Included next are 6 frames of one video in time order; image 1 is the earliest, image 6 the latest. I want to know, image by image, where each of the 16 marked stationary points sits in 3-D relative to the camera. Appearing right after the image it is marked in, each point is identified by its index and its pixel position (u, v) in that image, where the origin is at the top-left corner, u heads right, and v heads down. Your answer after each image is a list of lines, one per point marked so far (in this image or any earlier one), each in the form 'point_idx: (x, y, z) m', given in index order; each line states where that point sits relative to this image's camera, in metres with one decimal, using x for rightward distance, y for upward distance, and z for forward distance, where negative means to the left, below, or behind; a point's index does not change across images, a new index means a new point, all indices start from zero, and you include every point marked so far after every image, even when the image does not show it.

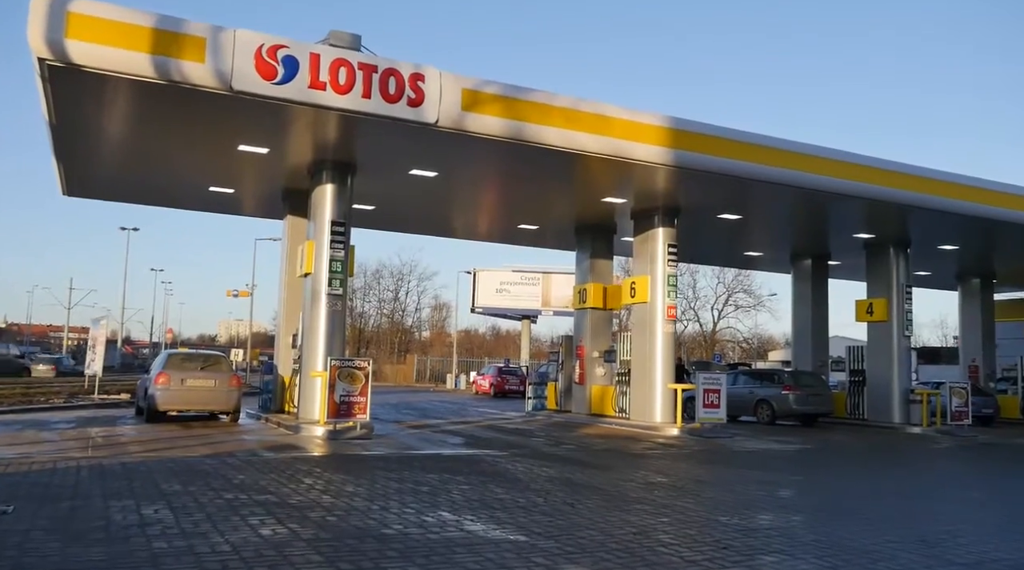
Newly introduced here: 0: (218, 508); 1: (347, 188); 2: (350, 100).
0: (-2.1, -1.6, +6.4) m
1: (-3.0, +1.7, +15.9) m
2: (-2.3, +2.6, +12.3) m
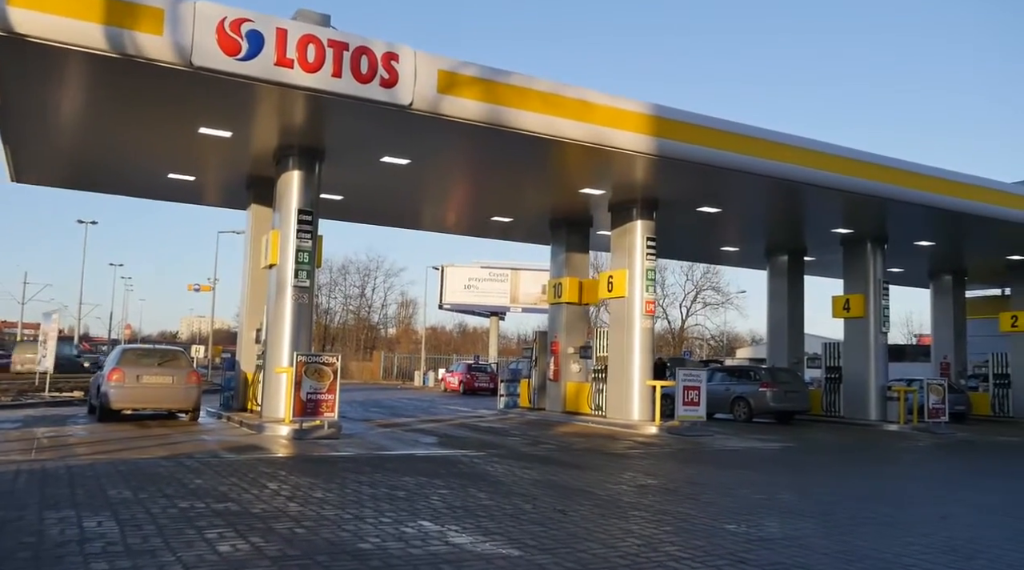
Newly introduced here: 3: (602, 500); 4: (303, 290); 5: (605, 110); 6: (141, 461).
0: (-2.2, -1.5, +5.7) m
1: (-3.4, +1.9, +15.2) m
2: (-2.6, +2.7, +11.6) m
3: (+0.8, -1.8, +7.4) m
4: (-3.5, -0.1, +14.8) m
5: (+1.5, +2.8, +14.1) m
6: (-3.8, -1.8, +9.0) m
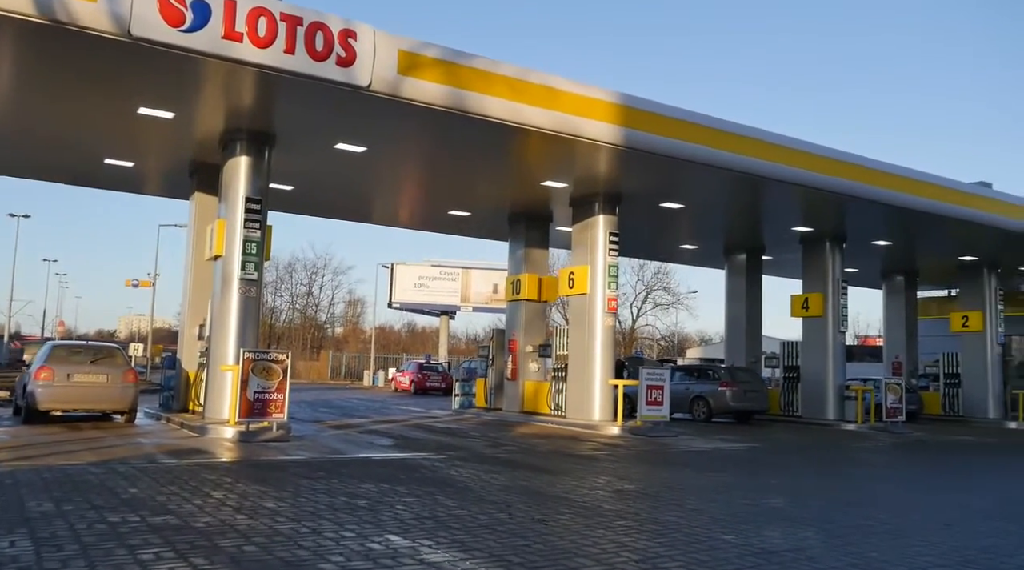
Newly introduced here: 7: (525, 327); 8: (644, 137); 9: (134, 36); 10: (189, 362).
0: (-2.3, -1.4, +5.0) m
1: (-4.0, +2.0, +14.3) m
2: (-3.0, +2.8, +10.8) m
3: (+0.5, -1.7, +6.8) m
4: (-4.1, 0.0, +14.0) m
5: (+0.9, +2.8, +13.5) m
6: (-4.1, -1.7, +8.1) m
7: (+0.3, -0.9, +19.6) m
8: (+2.1, +2.4, +14.3) m
9: (-4.3, +2.8, +10.0) m
10: (-5.9, -1.4, +16.2) m
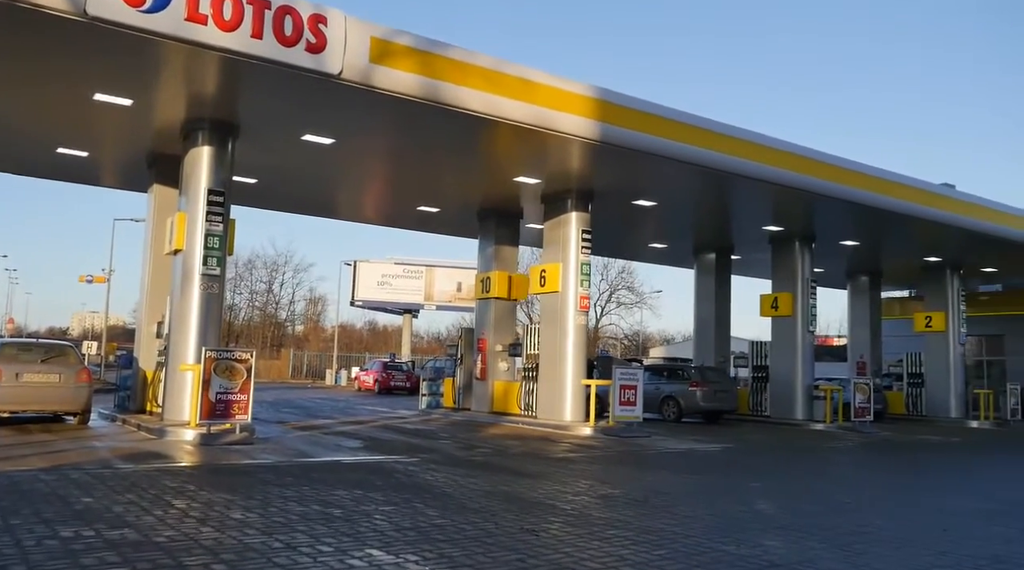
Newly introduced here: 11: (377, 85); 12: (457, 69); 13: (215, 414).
0: (-2.3, -1.4, +4.5) m
1: (-4.4, +2.1, +13.8) m
2: (-3.2, +2.9, +10.3) m
3: (+0.4, -1.7, +6.5) m
4: (-4.6, +0.1, +13.4) m
5: (+0.5, +2.9, +13.2) m
6: (-4.2, -1.6, +7.6) m
7: (-0.4, -0.9, +19.3) m
8: (+1.7, +2.4, +14.0) m
9: (-4.5, +2.9, +9.4) m
10: (-6.4, -1.3, +15.6) m
11: (-1.7, +2.6, +11.4) m
12: (-0.8, +3.0, +12.1) m
13: (-4.0, -1.8, +12.0) m
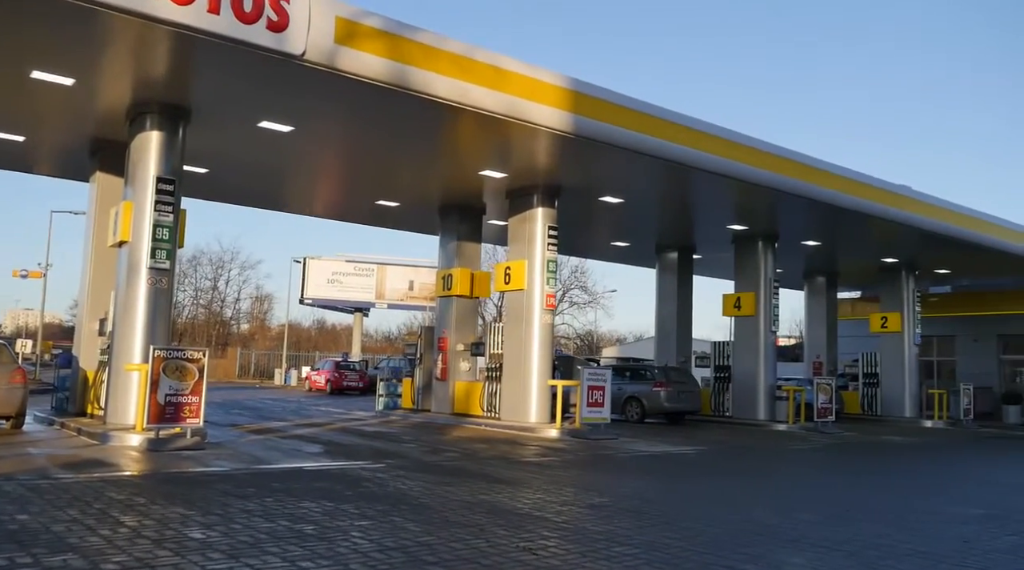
0: (-2.3, -1.3, +3.8) m
1: (-4.9, +2.1, +12.9) m
2: (-3.5, +2.9, +9.6) m
3: (+0.4, -1.7, +5.9) m
4: (-5.0, +0.2, +12.6) m
5: (+0.1, +2.9, +12.6) m
6: (-4.4, -1.5, +6.8) m
7: (-1.2, -0.8, +18.7) m
8: (+1.2, +2.5, +13.5) m
9: (-4.7, +3.0, +8.6) m
10: (-7.0, -1.2, +14.6) m
11: (-2.1, +2.6, +10.7) m
12: (-1.1, +3.0, +11.5) m
13: (-4.4, -1.7, +11.2) m
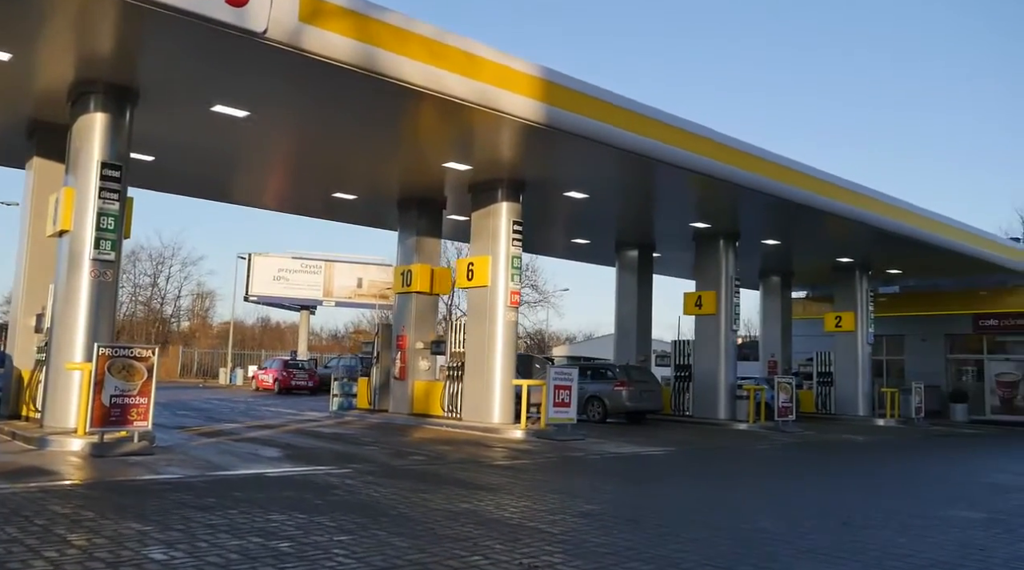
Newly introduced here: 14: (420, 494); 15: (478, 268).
0: (-2.2, -1.3, +3.2) m
1: (-5.3, +2.2, +12.1) m
2: (-3.7, +3.0, +8.9) m
3: (+0.3, -1.6, +5.4) m
4: (-5.4, +0.3, +11.8) m
5: (-0.3, +3.0, +12.1) m
6: (-4.4, -1.5, +6.0) m
7: (-2.0, -0.7, +18.1) m
8: (+0.8, +2.5, +13.1) m
9: (-4.8, +3.0, +7.8) m
10: (-7.6, -1.1, +13.7) m
11: (-2.4, +2.7, +10.1) m
12: (-1.5, +3.1, +10.9) m
13: (-4.7, -1.6, +10.4) m
14: (-0.8, -1.8, +7.7) m
15: (-0.6, +0.3, +16.6) m
